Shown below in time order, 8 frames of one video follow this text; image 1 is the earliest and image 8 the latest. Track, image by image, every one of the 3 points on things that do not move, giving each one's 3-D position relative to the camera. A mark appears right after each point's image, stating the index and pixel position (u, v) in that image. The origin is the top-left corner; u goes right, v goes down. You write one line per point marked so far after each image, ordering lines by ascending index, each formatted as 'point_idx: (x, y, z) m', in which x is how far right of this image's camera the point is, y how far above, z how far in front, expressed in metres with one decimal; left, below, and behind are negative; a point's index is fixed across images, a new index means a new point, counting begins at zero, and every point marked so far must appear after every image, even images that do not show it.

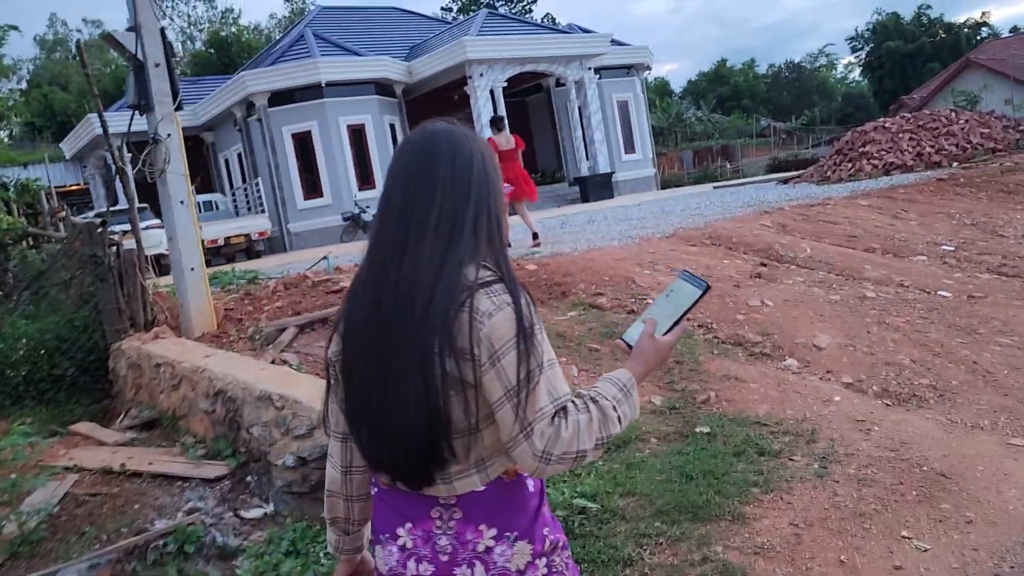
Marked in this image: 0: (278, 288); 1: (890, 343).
0: (-2.7, 0.0, +9.2) m
1: (+2.6, -0.4, +5.5) m
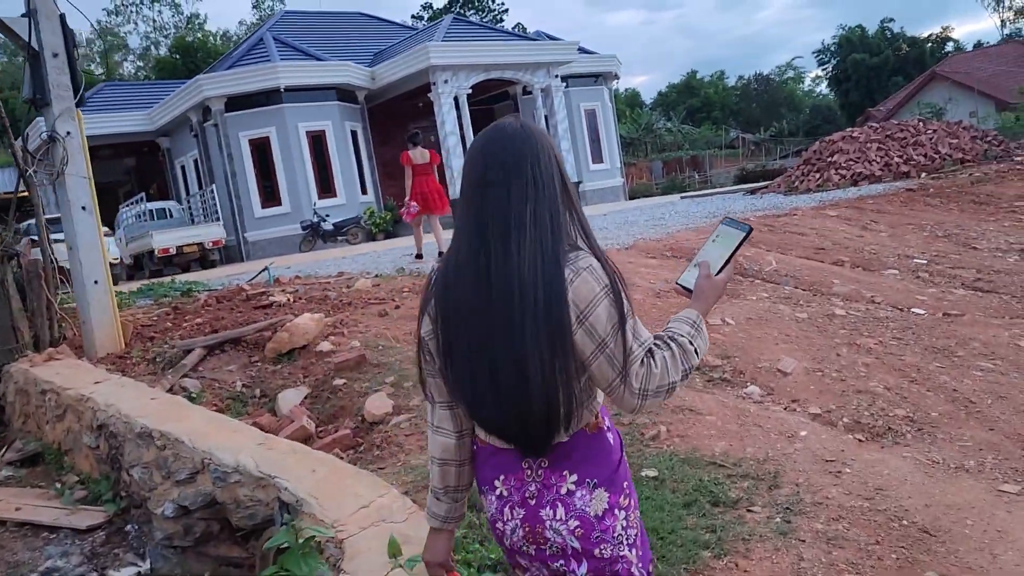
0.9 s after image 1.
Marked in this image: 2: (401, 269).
0: (-3.2, -0.1, +8.5) m
1: (+2.1, -0.5, +5.0) m
2: (-1.4, +0.2, +10.1) m
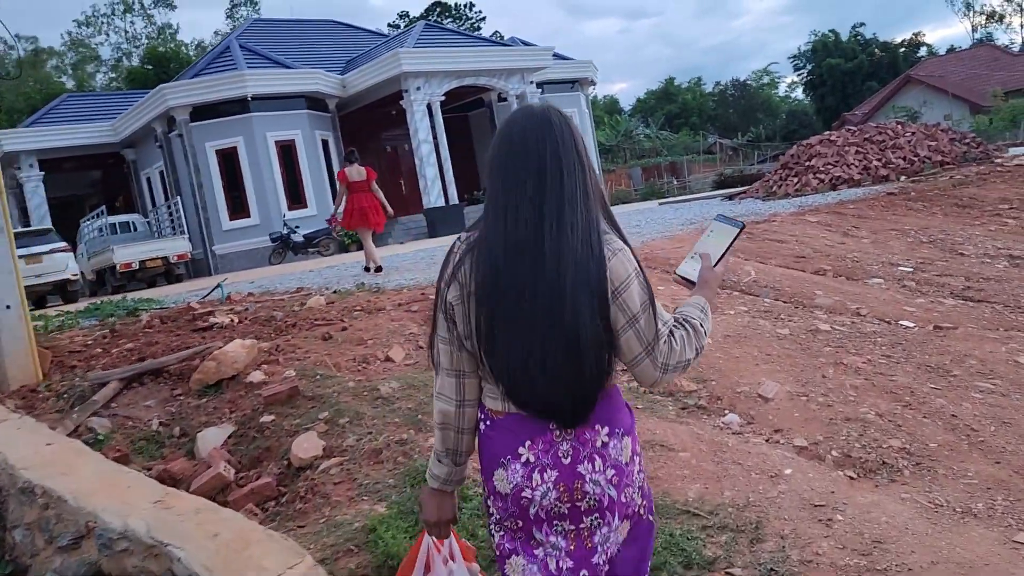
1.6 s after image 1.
0: (-3.5, -0.3, +8.0) m
1: (+1.9, -0.6, +4.5) m
2: (-1.8, 0.0, +9.5) m
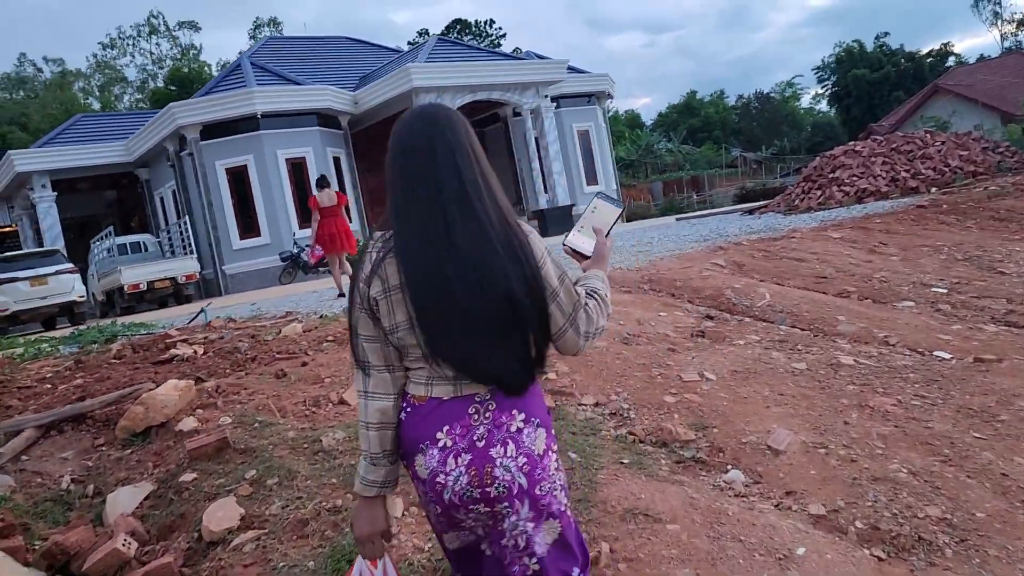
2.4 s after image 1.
0: (-3.6, -0.6, +7.4) m
1: (+1.7, -0.7, +3.8) m
2: (-1.8, -0.2, +8.9) m
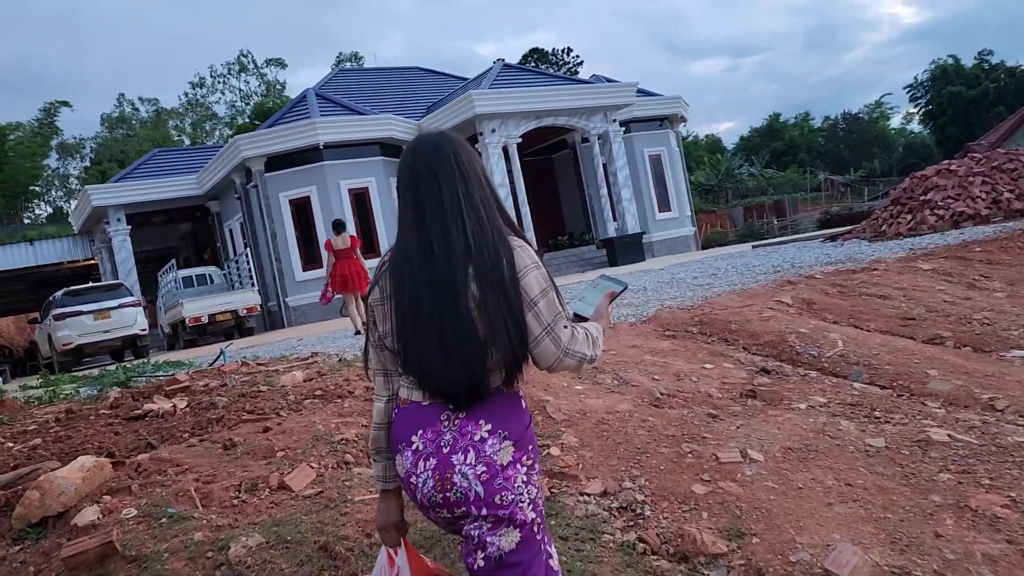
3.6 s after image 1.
0: (-3.3, -1.0, +6.8) m
1: (+1.6, -0.9, +2.8) m
2: (-1.4, -0.6, +8.2) m
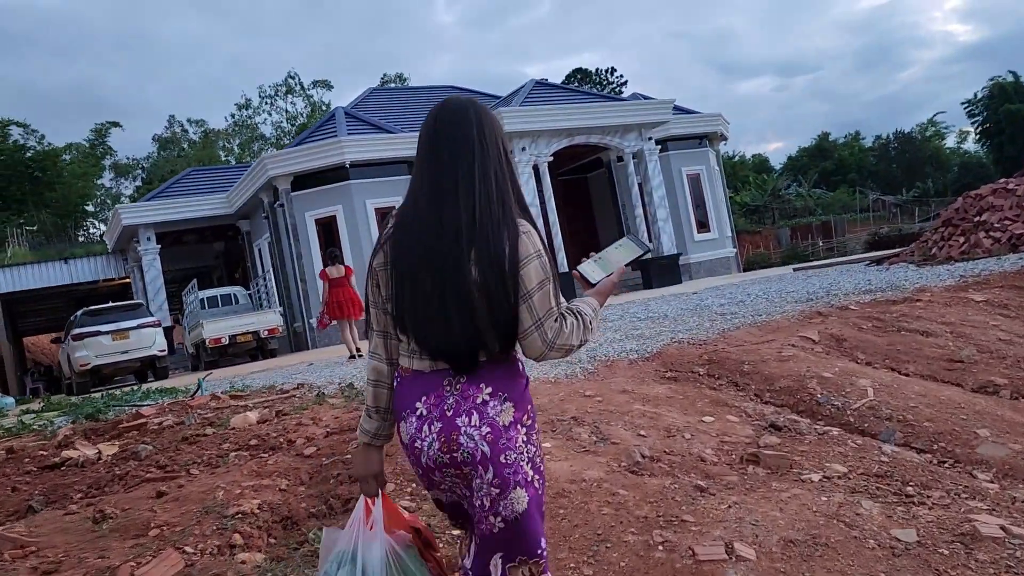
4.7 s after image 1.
0: (-3.5, -1.2, +6.2) m
1: (+1.2, -1.1, +1.9) m
2: (-1.4, -0.9, +7.5) m
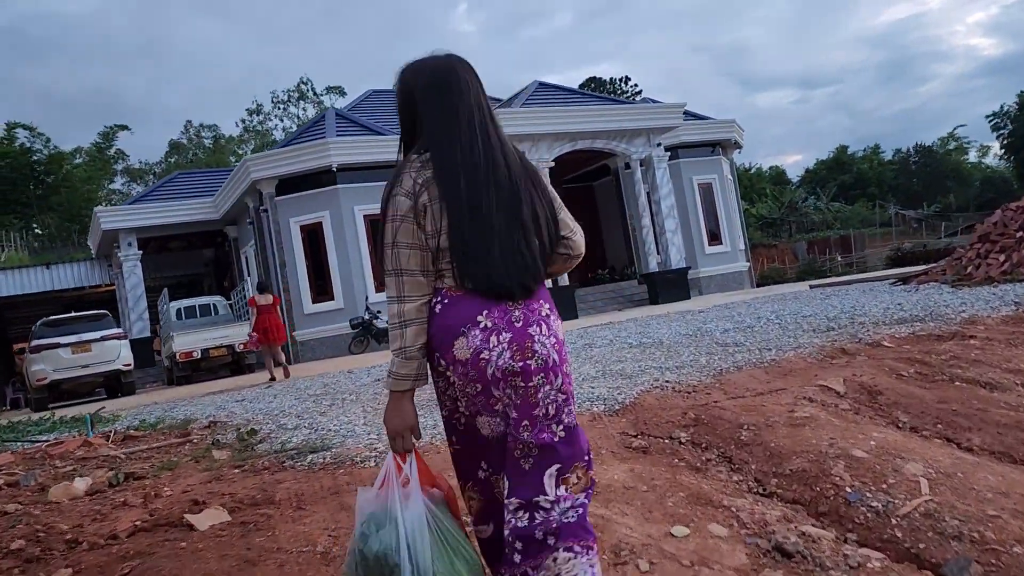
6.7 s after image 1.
0: (-3.9, -1.3, +4.8) m
1: (+0.7, -1.2, +0.4) m
2: (-1.8, -1.0, +6.0) m
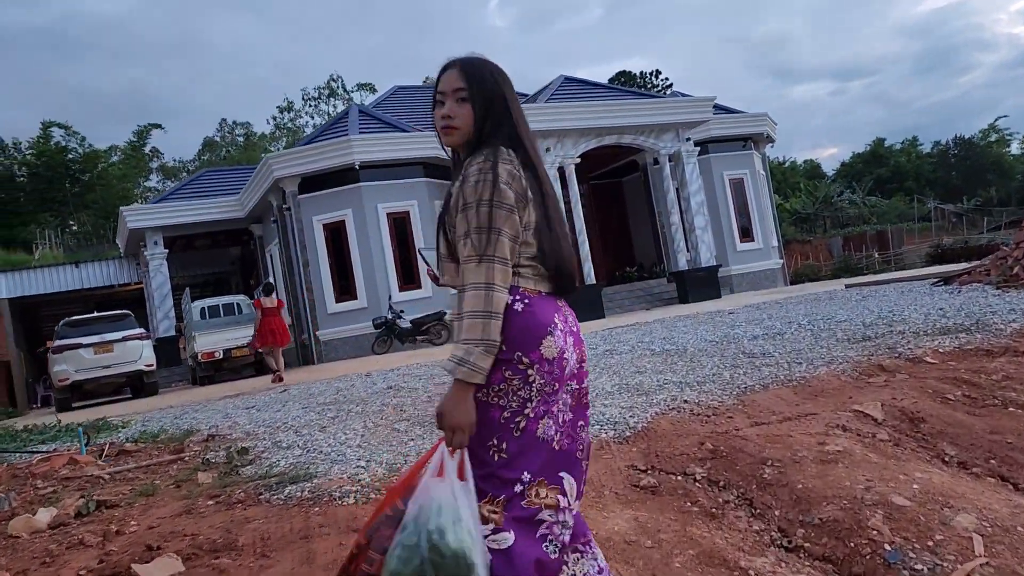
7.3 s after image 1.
0: (-3.9, -1.4, +4.6) m
1: (+0.6, -1.3, 0.0) m
2: (-1.8, -1.1, +5.7) m
